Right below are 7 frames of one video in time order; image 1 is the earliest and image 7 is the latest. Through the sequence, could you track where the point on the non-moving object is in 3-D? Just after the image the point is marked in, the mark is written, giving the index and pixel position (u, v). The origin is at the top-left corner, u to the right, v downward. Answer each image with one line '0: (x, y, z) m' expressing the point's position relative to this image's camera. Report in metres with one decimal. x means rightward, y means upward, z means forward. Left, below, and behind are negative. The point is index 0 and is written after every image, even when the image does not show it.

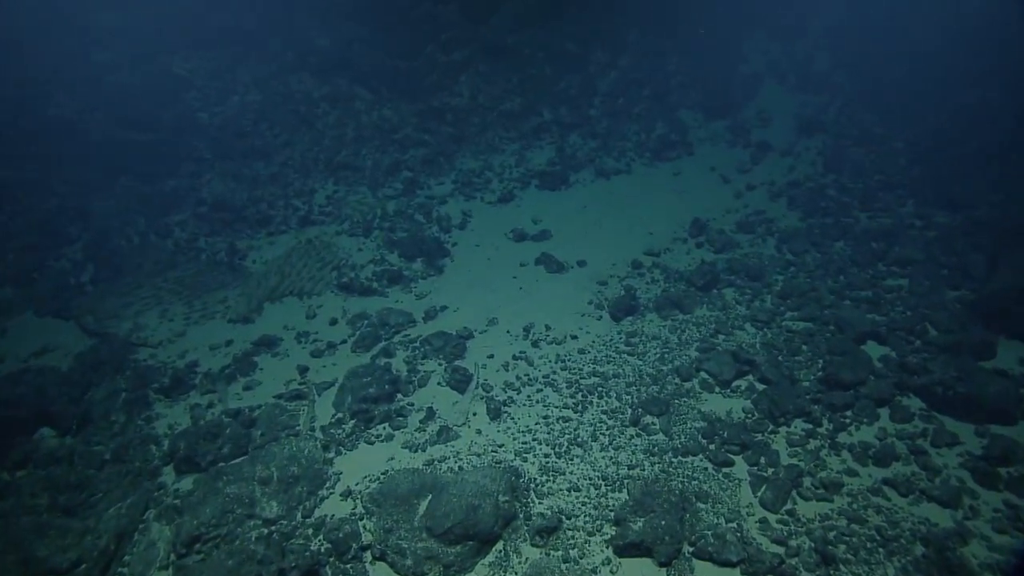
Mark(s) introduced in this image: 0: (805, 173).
0: (+5.5, +2.1, +10.1) m
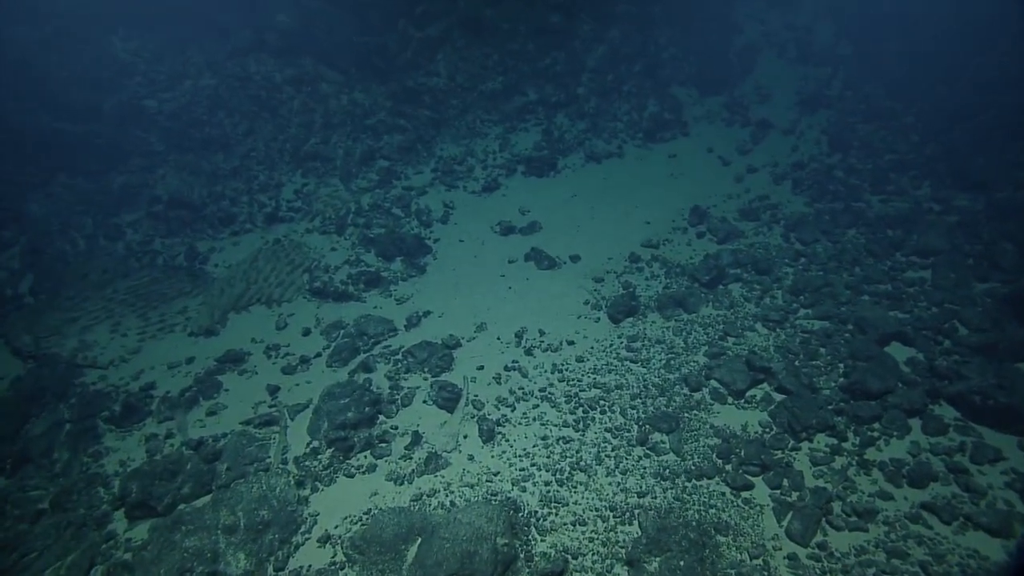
0: (+5.2, +2.4, +9.4) m
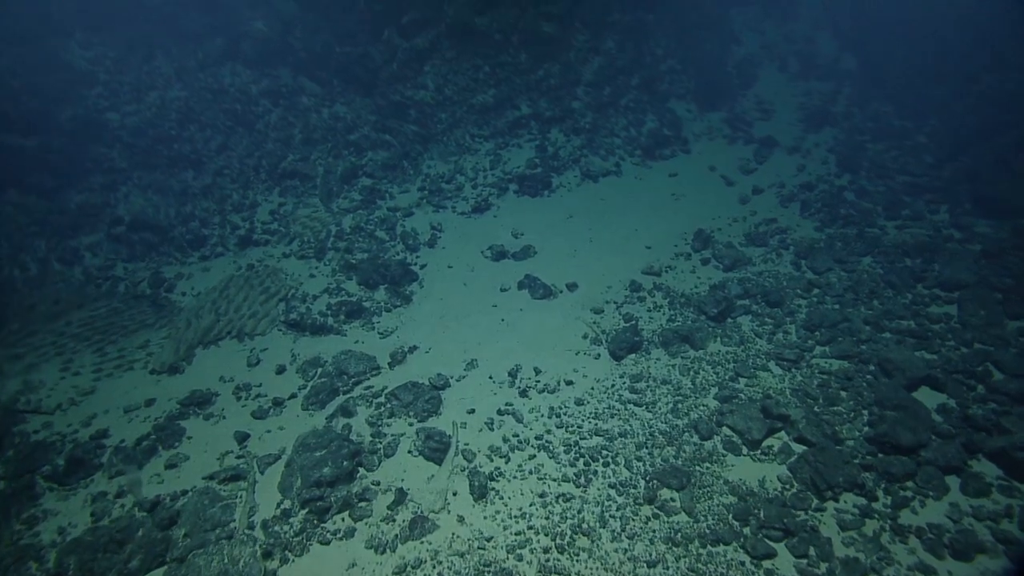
0: (+5.1, +1.9, +9.0) m
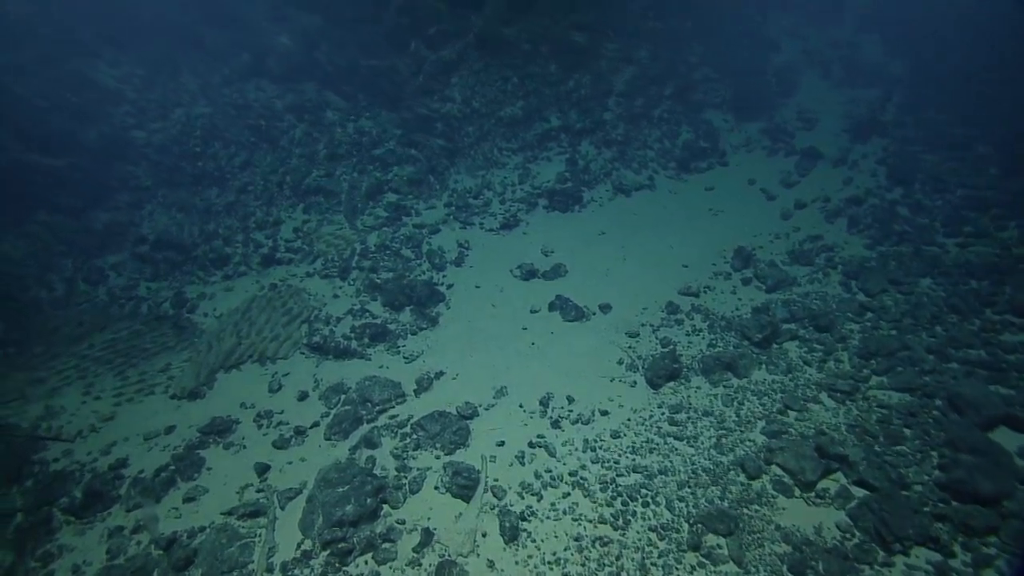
0: (+5.5, +1.6, +8.5) m
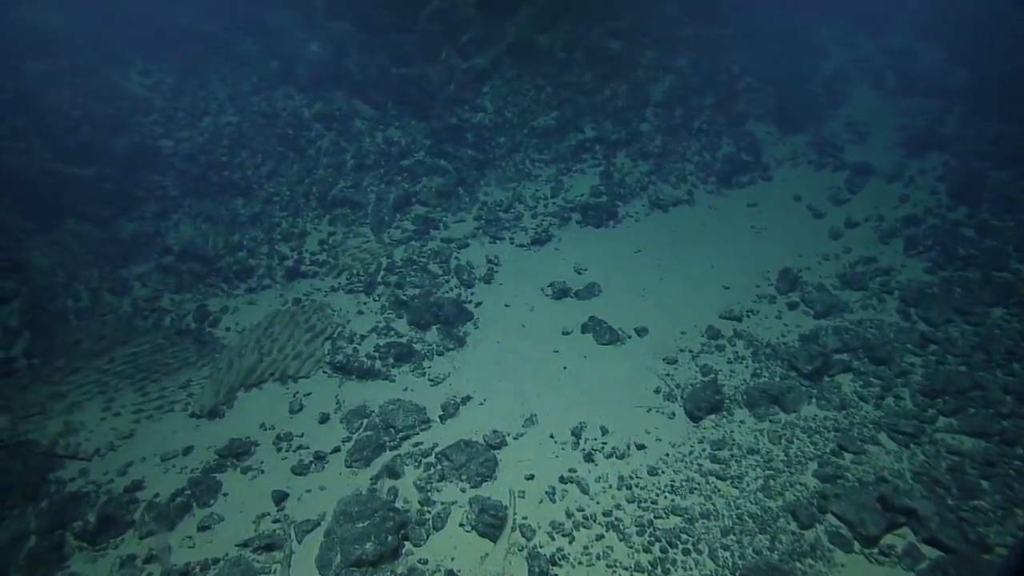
0: (+6.0, +1.2, +7.9) m
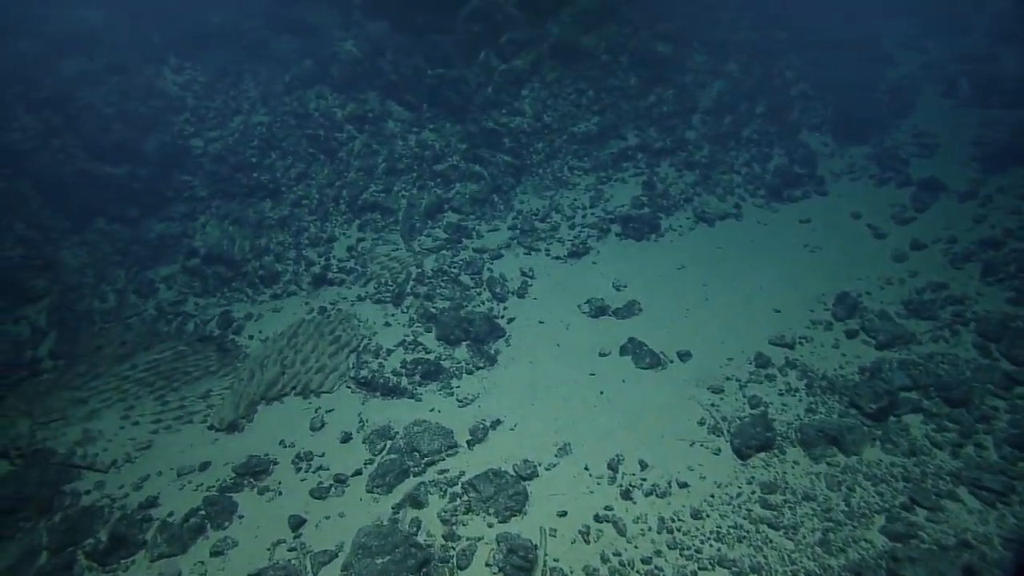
0: (+6.5, +0.8, +7.2) m
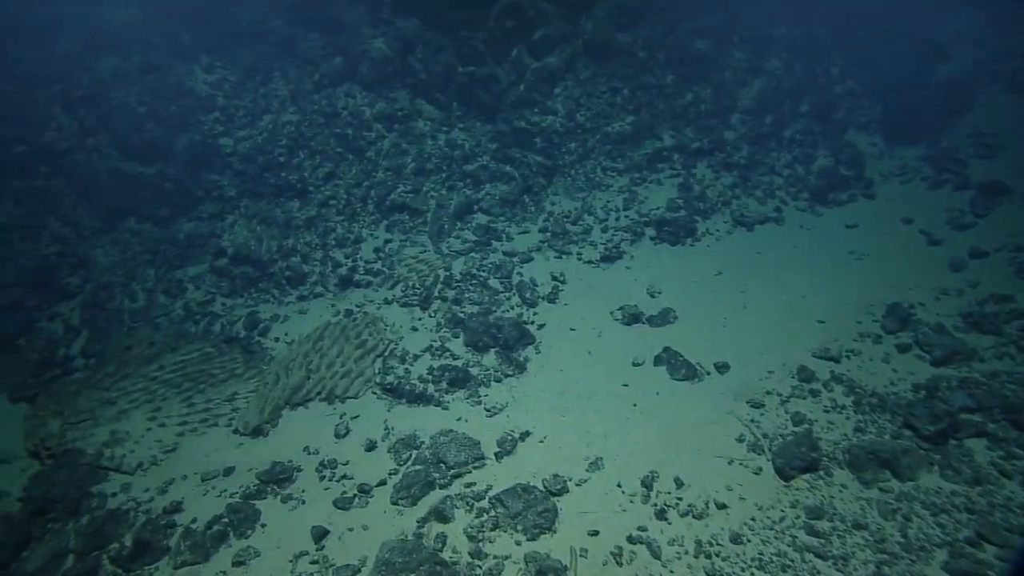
0: (+6.9, +0.7, +6.7) m
